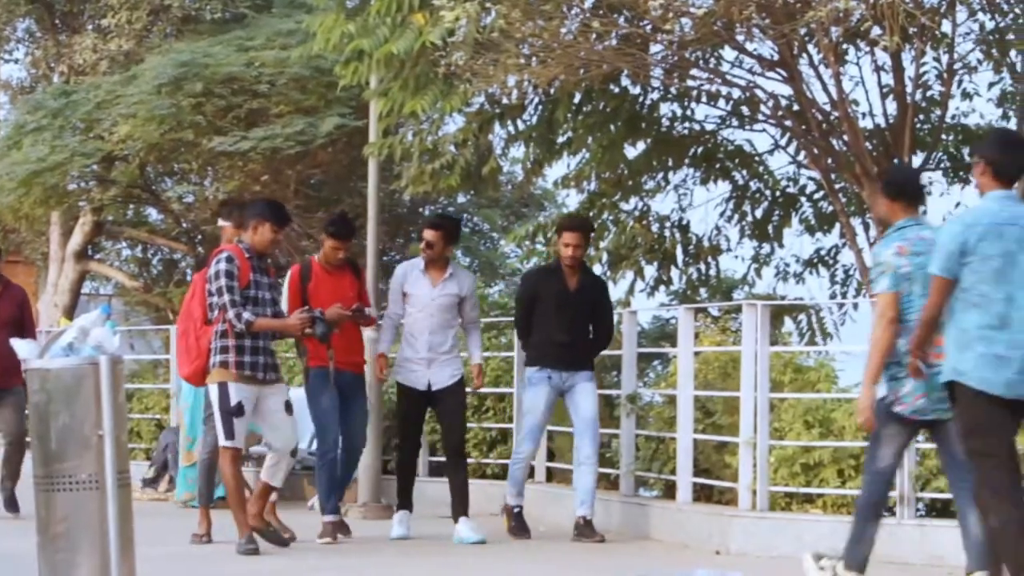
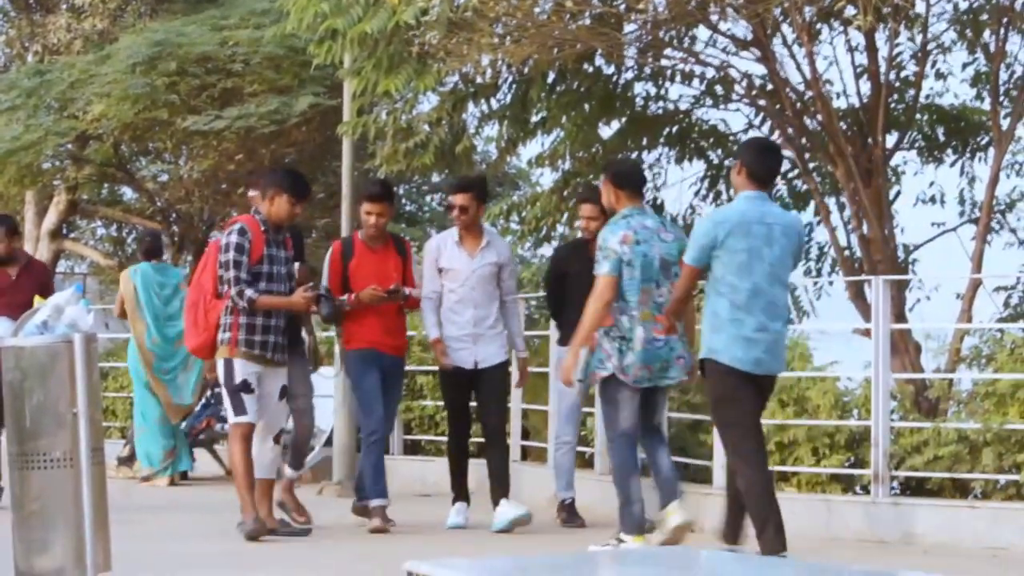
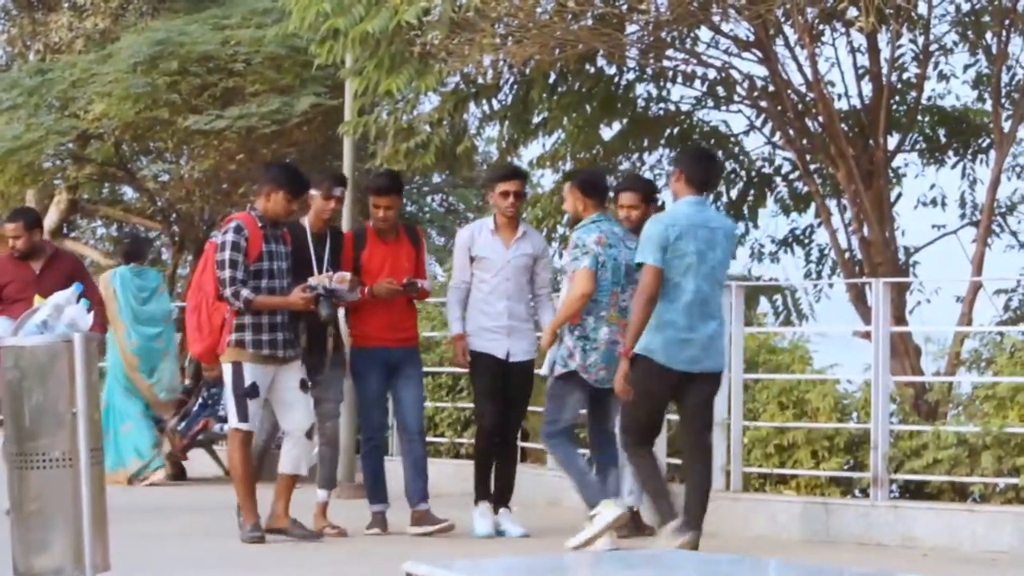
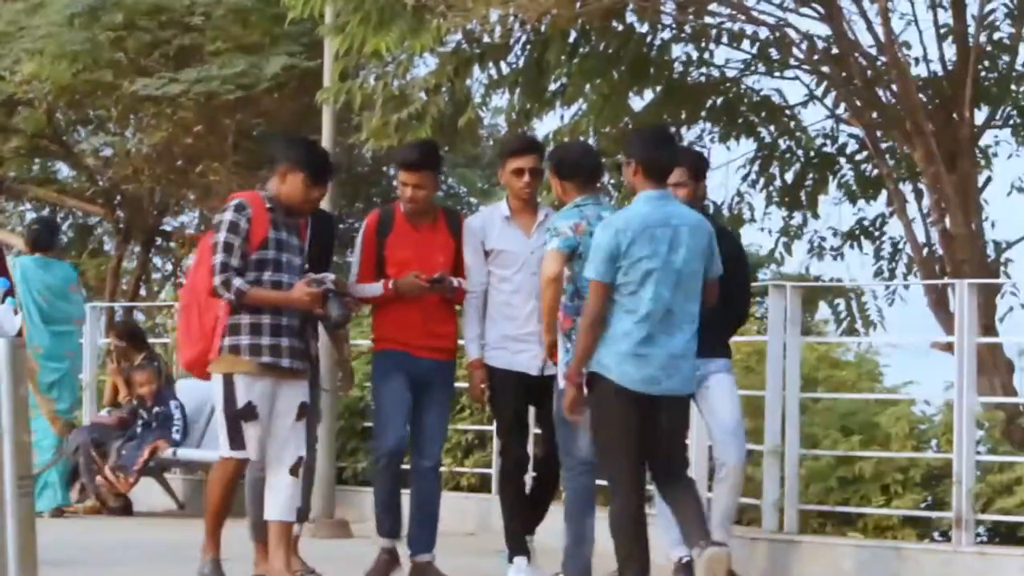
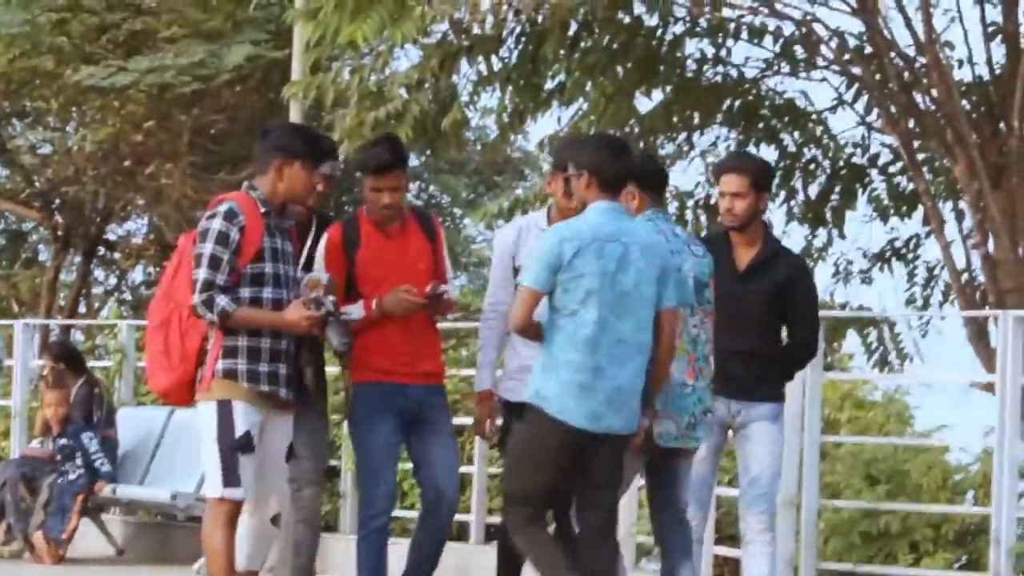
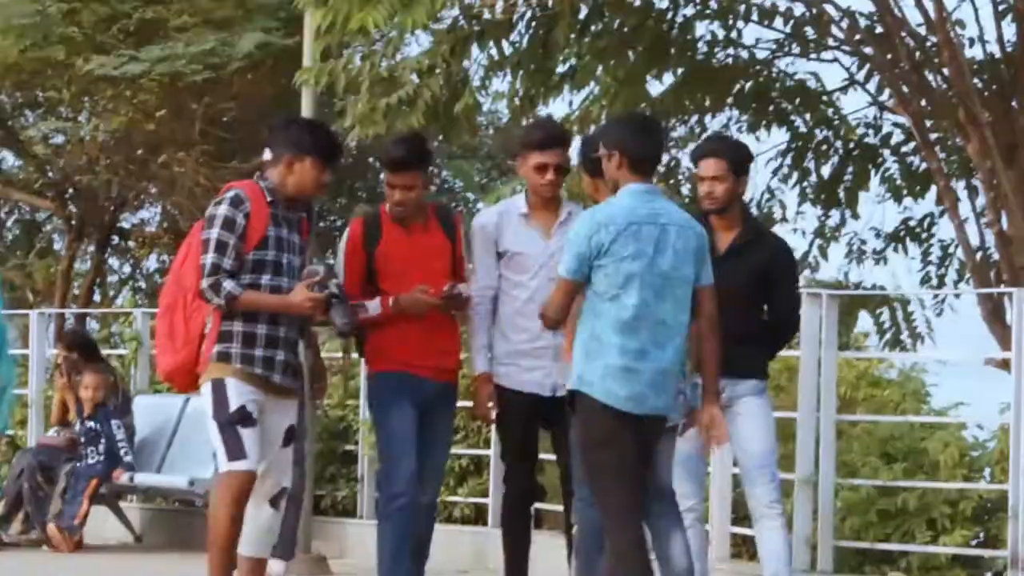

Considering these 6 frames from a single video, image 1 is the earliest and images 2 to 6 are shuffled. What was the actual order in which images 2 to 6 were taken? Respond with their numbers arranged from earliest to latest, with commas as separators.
2, 3, 4, 5, 6
